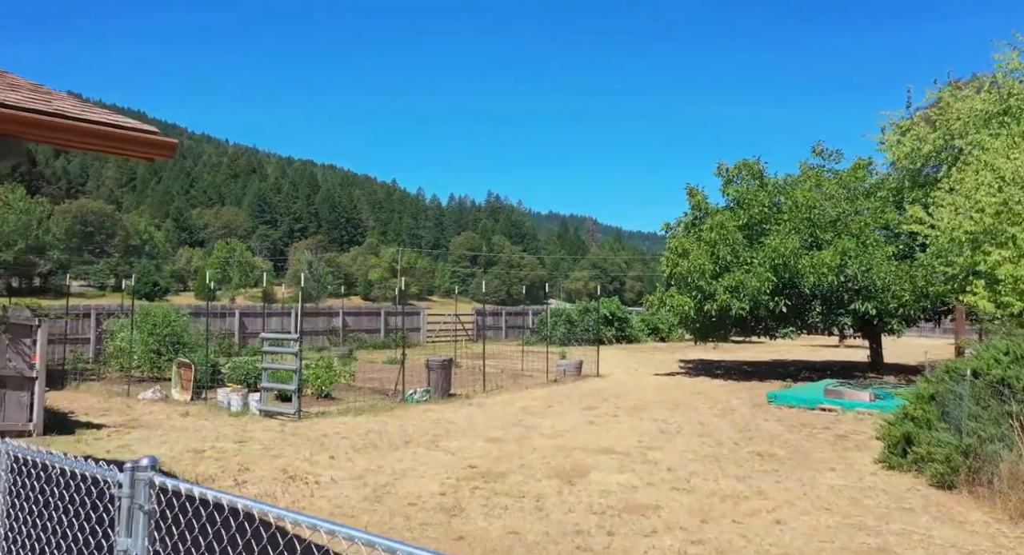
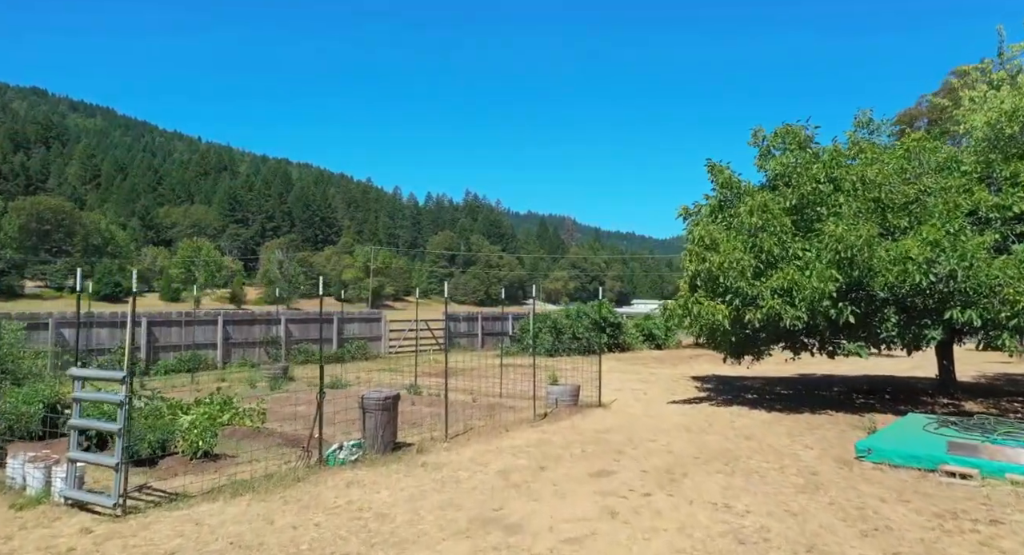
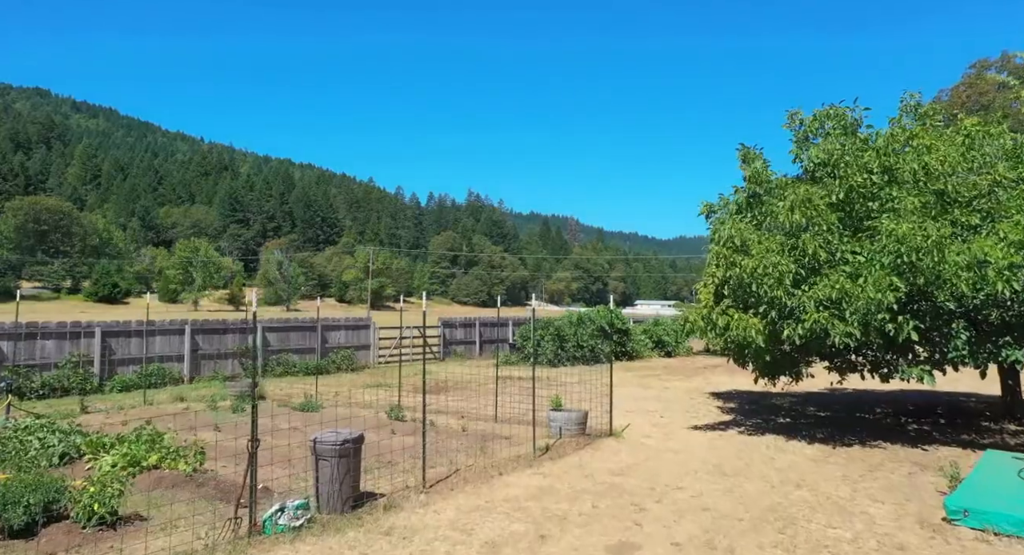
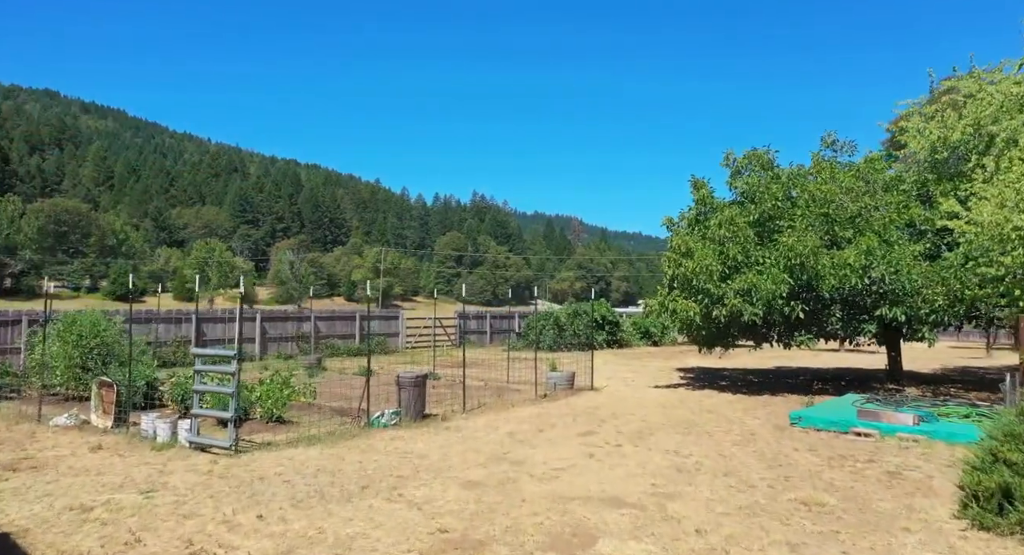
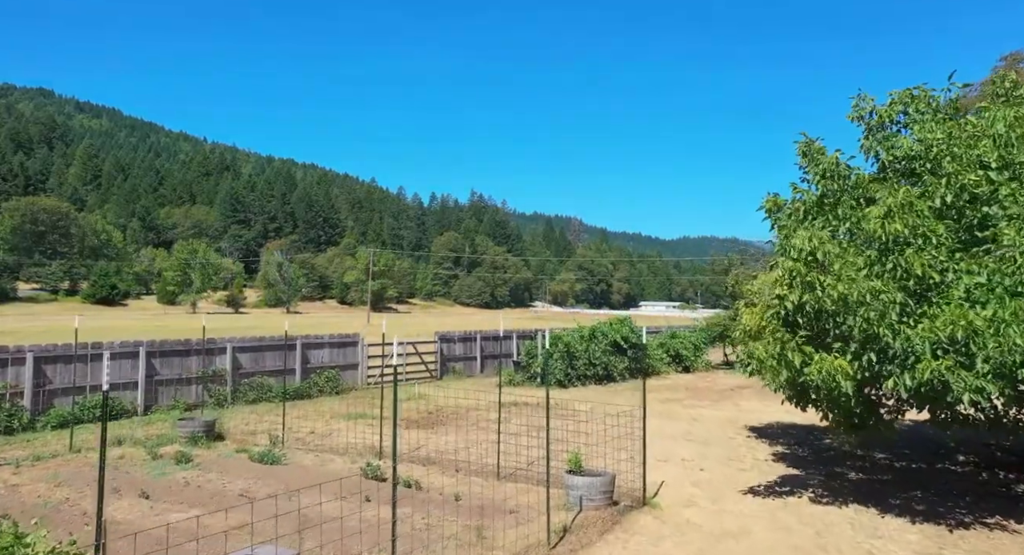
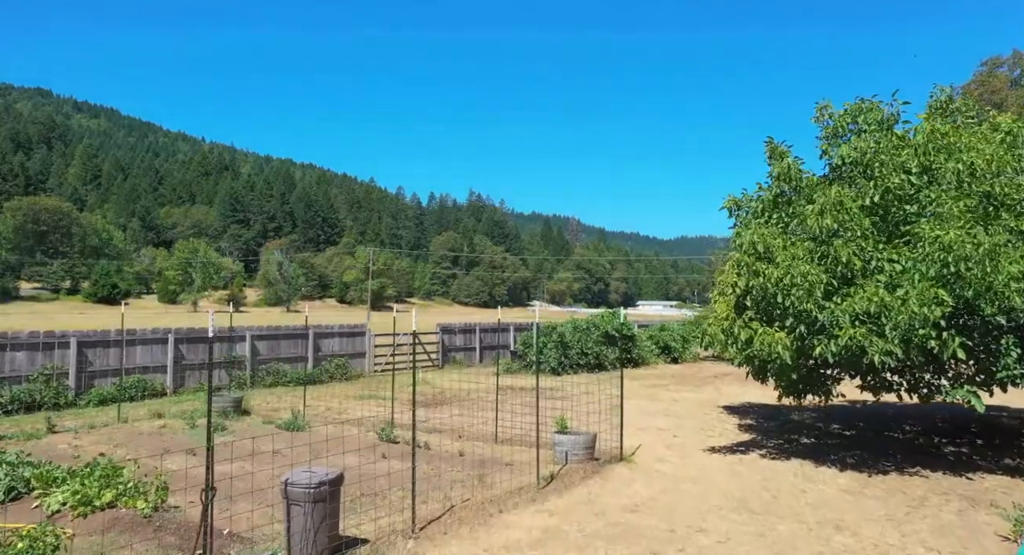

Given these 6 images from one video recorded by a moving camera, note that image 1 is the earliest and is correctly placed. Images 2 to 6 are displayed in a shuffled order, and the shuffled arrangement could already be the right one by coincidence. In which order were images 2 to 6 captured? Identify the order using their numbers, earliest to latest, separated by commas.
4, 2, 3, 6, 5
